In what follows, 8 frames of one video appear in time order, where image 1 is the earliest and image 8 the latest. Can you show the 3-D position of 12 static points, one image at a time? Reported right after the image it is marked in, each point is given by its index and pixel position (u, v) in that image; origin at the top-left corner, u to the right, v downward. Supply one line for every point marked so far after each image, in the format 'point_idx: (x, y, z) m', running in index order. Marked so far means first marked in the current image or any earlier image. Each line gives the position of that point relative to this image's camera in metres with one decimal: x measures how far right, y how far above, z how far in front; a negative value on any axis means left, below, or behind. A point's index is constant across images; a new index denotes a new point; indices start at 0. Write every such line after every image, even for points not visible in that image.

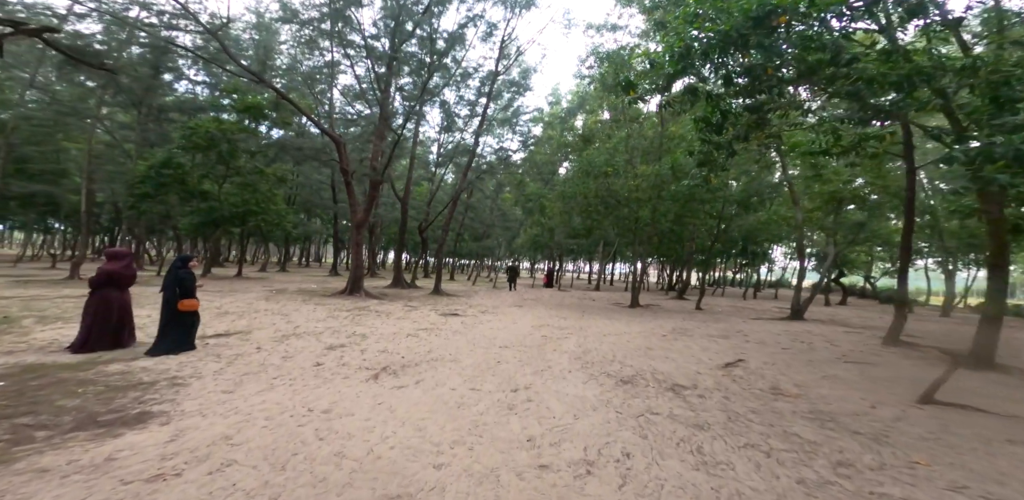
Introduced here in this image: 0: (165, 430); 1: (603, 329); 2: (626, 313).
0: (-3.2, -1.7, +4.4) m
1: (+2.4, -2.2, +12.7) m
2: (+4.2, -2.3, +17.2) m
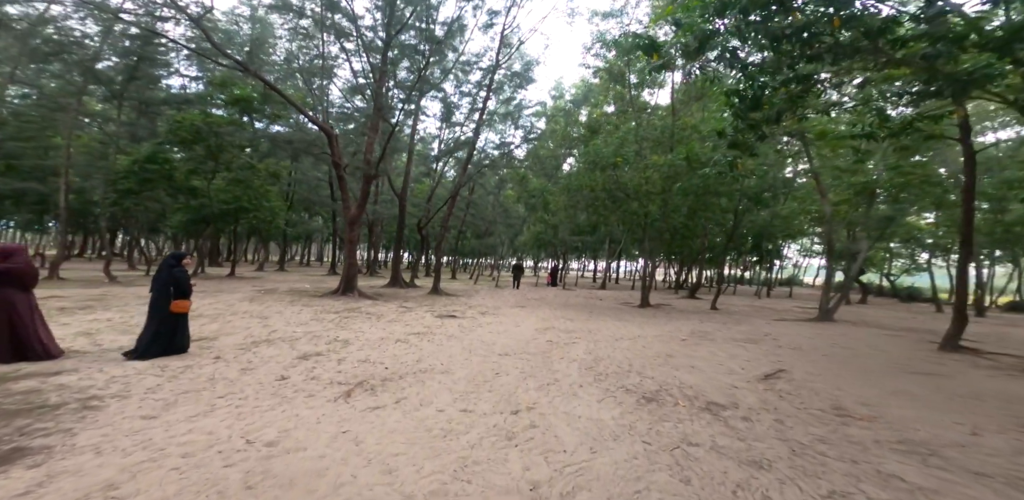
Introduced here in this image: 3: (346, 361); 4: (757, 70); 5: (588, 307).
0: (-3.2, -1.6, +3.2) m
1: (+2.5, -2.0, +11.5) m
2: (+4.3, -2.2, +16.0) m
3: (-2.7, -1.8, +7.8) m
4: (+3.7, +2.6, +7.0) m
5: (+3.0, -2.3, +18.8) m
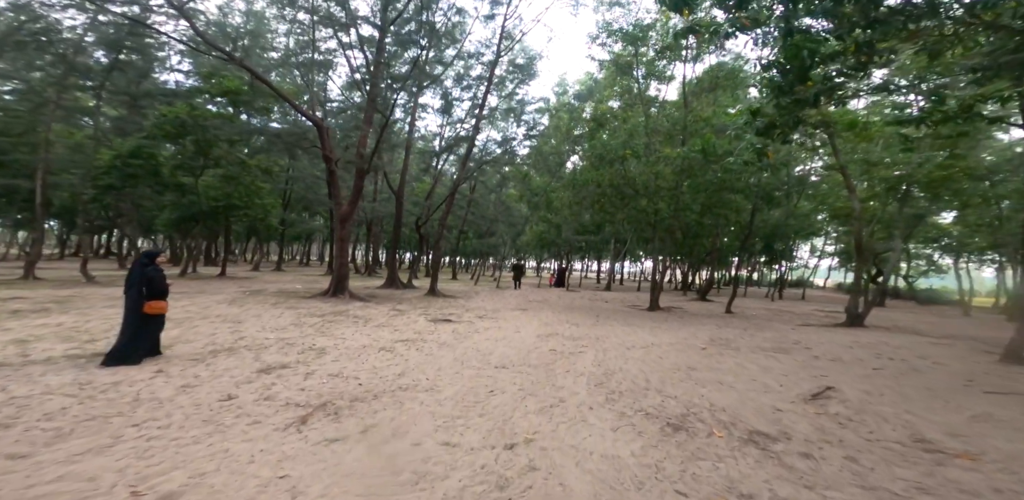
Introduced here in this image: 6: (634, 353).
0: (-3.3, -1.5, +2.1) m
1: (+2.5, -2.0, +10.3) m
2: (+4.3, -2.1, +14.8) m
3: (-2.8, -1.7, +6.6) m
4: (+3.6, +2.7, +5.9) m
5: (+3.1, -2.2, +17.7) m
6: (+2.3, -2.0, +9.0) m
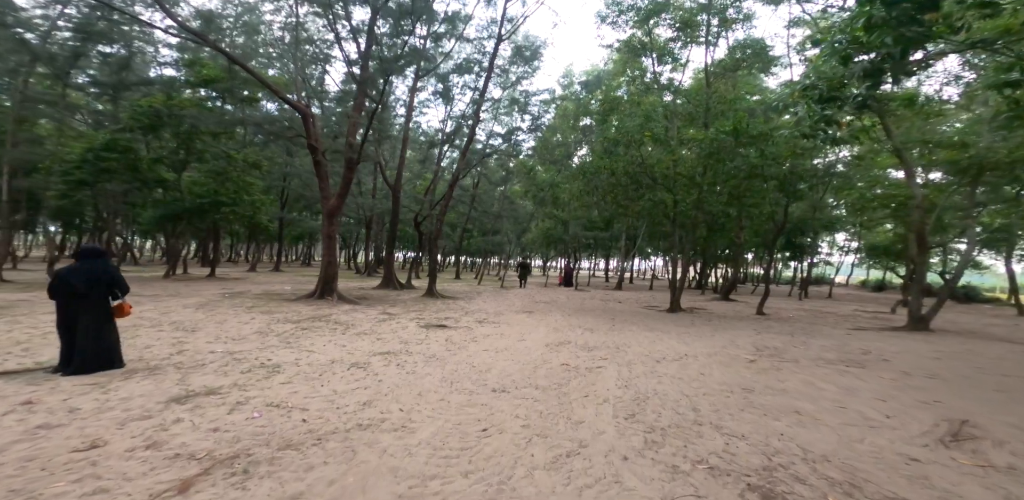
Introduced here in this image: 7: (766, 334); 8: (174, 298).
0: (-3.4, -1.3, +0.4) m
1: (+2.5, -1.8, +8.5) m
2: (+4.4, -2.0, +13.0) m
3: (-2.7, -1.6, +4.9) m
4: (+3.6, +2.9, +4.1) m
5: (+3.2, -2.1, +15.9) m
6: (+2.4, -1.8, +7.3) m
7: (+5.4, -1.8, +10.0) m
8: (-10.5, -1.5, +14.7) m
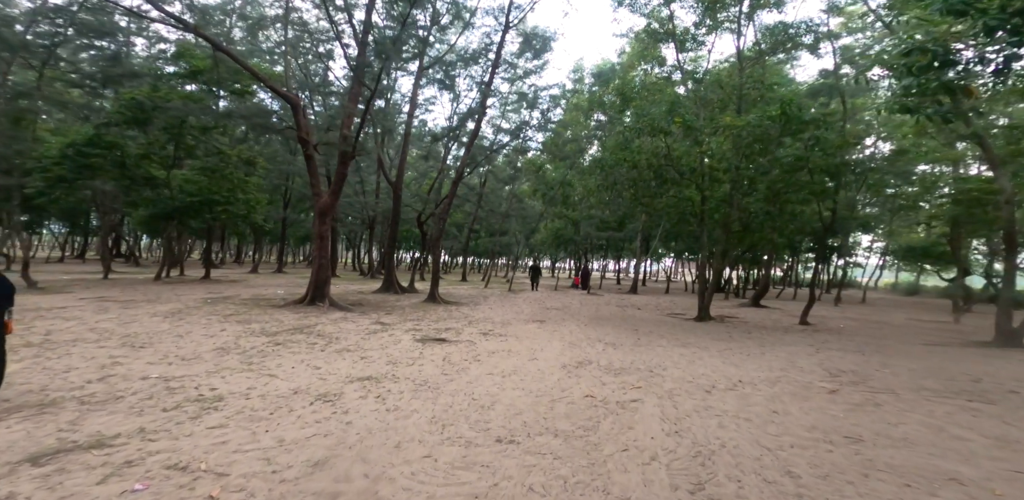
0: (-3.4, -1.3, -1.2) m
1: (+2.7, -1.8, +6.9) m
2: (+4.6, -2.0, +11.4) m
3: (-2.7, -1.6, +3.4) m
4: (+3.7, +2.9, +2.4) m
5: (+3.5, -2.1, +14.2) m
6: (+2.5, -1.8, +5.6) m
7: (+5.5, -1.8, +8.3) m
8: (-10.3, -1.5, +13.3) m
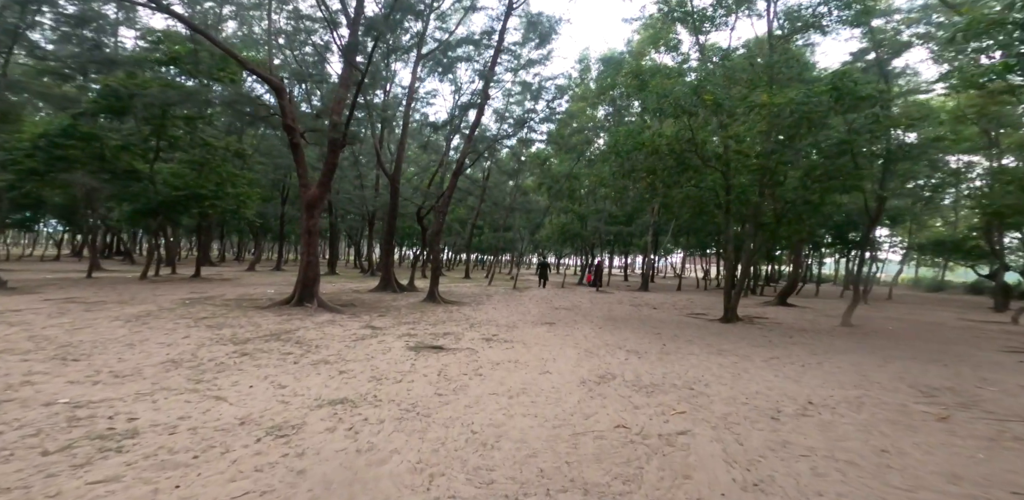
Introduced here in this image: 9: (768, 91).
0: (-3.3, -1.3, -2.5) m
1: (+2.8, -1.7, +5.5) m
2: (+4.8, -1.8, +10.0) m
3: (-2.6, -1.5, +2.1) m
4: (+3.7, +3.0, +1.1) m
5: (+3.7, -2.0, +12.9) m
6: (+2.6, -1.7, +4.3) m
7: (+5.7, -1.7, +6.9) m
8: (-10.1, -1.4, +12.1) m
9: (+6.4, +3.9, +11.6) m
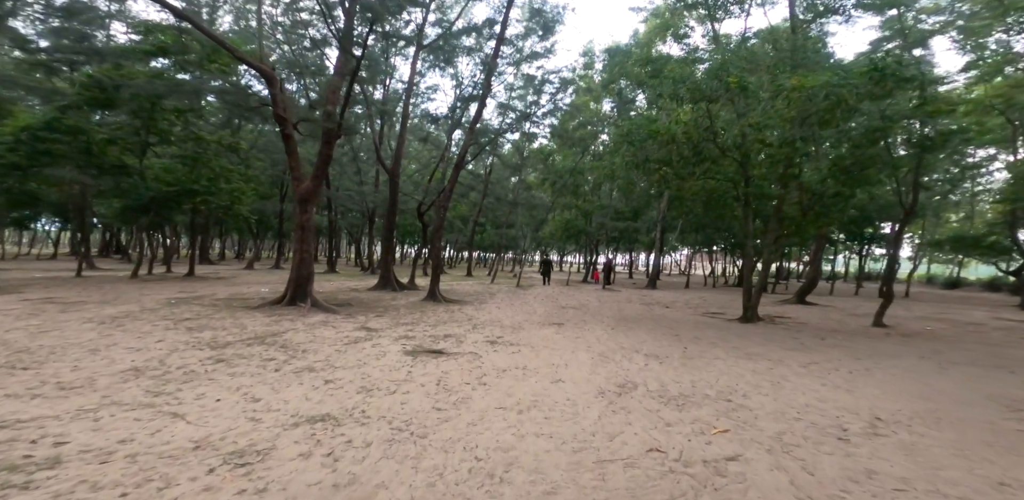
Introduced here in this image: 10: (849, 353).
0: (-3.2, -1.2, -3.2) m
1: (+2.9, -1.6, +4.7) m
2: (+4.9, -1.7, +9.2) m
3: (-2.5, -1.5, +1.3) m
4: (+3.8, +3.1, +0.2) m
5: (+3.8, -1.8, +12.1) m
6: (+2.7, -1.6, +3.5) m
7: (+5.8, -1.6, +6.1) m
8: (-9.9, -1.3, +11.4) m
9: (+6.5, +4.0, +10.8) m
10: (+5.7, -1.7, +7.9) m
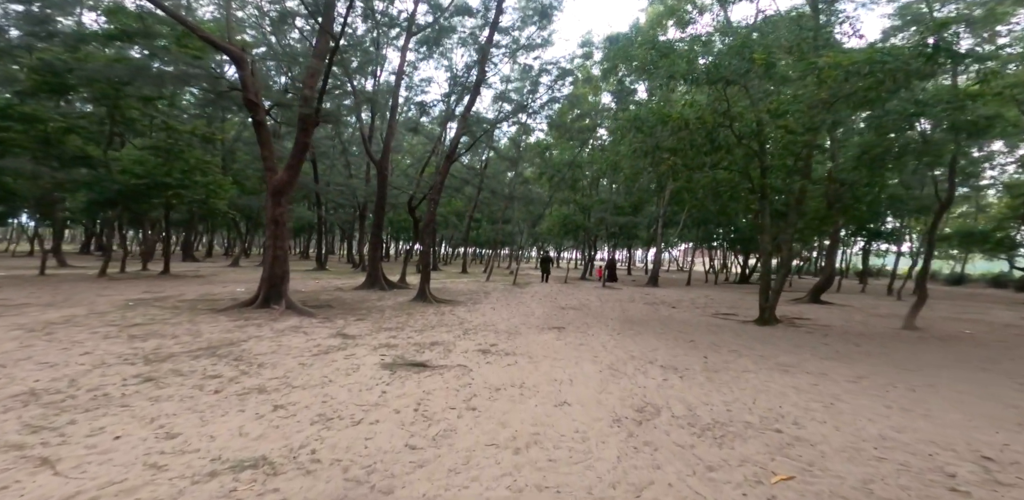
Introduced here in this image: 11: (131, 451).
0: (-3.2, -1.2, -4.4) m
1: (+2.9, -1.6, +3.7) m
2: (+4.8, -1.6, +8.1) m
3: (-2.5, -1.5, +0.2) m
4: (+3.8, +3.1, -0.9) m
5: (+3.7, -1.7, +11.0) m
6: (+2.7, -1.6, +2.4) m
7: (+5.7, -1.5, +5.1) m
8: (-10.0, -1.3, +10.2) m
9: (+6.4, +4.1, +9.7) m
10: (+5.6, -1.6, +6.9) m
11: (-2.8, -1.5, +3.4) m
